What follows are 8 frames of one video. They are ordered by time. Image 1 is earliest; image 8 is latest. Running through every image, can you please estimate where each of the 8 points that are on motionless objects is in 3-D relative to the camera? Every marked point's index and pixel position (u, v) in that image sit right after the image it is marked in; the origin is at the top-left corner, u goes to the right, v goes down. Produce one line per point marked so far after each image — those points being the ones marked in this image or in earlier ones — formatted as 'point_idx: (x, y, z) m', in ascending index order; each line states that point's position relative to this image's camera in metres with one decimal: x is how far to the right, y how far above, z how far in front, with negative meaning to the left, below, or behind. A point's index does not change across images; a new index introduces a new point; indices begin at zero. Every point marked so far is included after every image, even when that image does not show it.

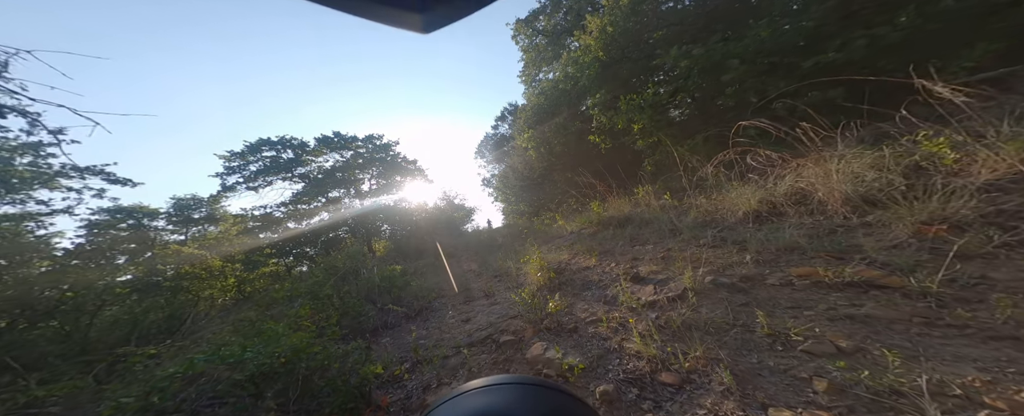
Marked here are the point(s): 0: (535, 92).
0: (+0.9, +5.1, +13.3) m
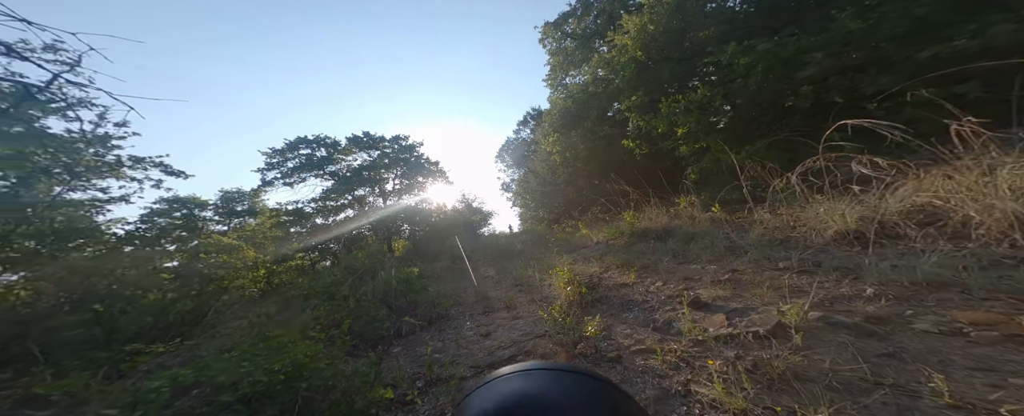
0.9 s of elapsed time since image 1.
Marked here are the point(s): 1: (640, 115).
0: (+2.1, +4.8, +12.8) m
1: (+3.4, +2.5, +8.0) m
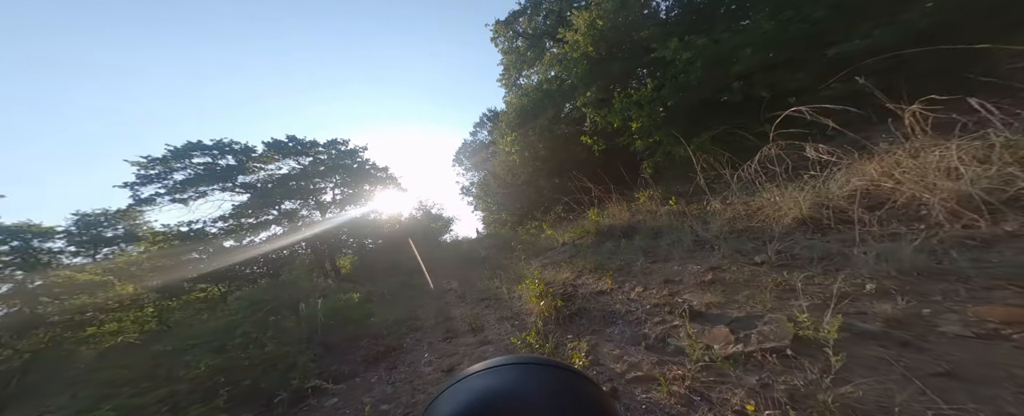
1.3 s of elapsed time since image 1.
0: (+0.1, +4.7, +12.5) m
1: (+2.2, +2.6, +7.9) m
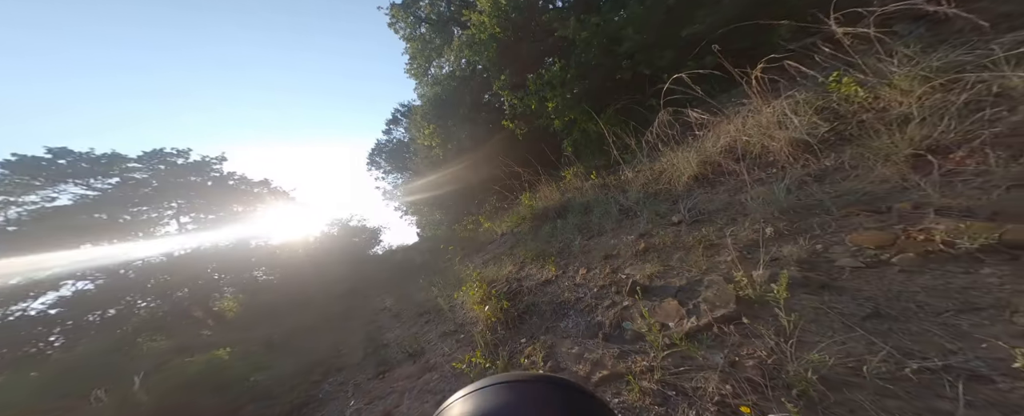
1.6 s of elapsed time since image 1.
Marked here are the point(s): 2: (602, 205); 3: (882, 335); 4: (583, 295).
0: (-3.3, +4.8, +11.7) m
1: (0.0, +2.9, +7.7) m
2: (+1.5, 0.0, +4.8) m
3: (+1.5, -0.5, +1.2) m
4: (+0.7, -0.8, +2.9) m
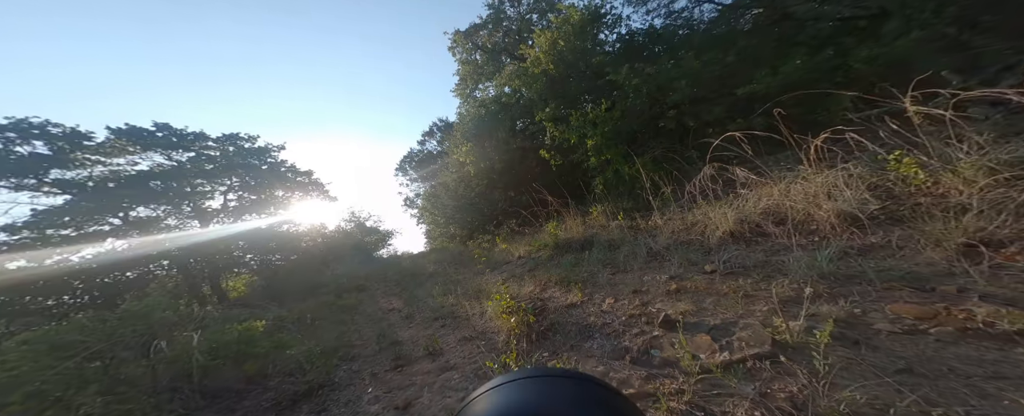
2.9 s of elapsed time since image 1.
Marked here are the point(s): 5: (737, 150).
0: (-1.7, +4.2, +12.4) m
1: (+1.1, +2.2, +8.1) m
2: (+2.0, -0.6, +5.0) m
3: (+1.8, -0.8, +1.3) m
4: (+1.0, -1.1, +3.0) m
5: (+4.0, +1.0, +5.3) m
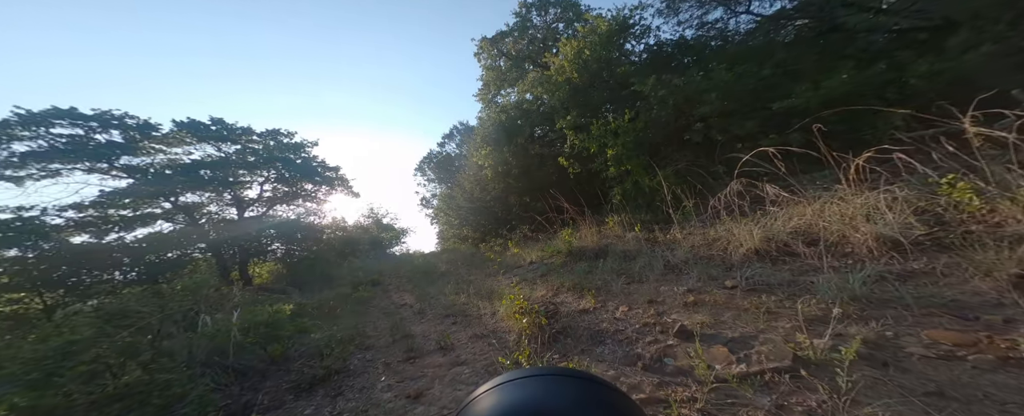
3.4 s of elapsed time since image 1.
0: (-0.8, +4.1, +12.7) m
1: (+1.7, +2.0, +8.2) m
2: (+2.2, -0.8, +4.9) m
3: (+1.8, -0.9, +1.3) m
4: (+1.1, -1.2, +3.0) m
5: (+4.4, +0.7, +5.2) m
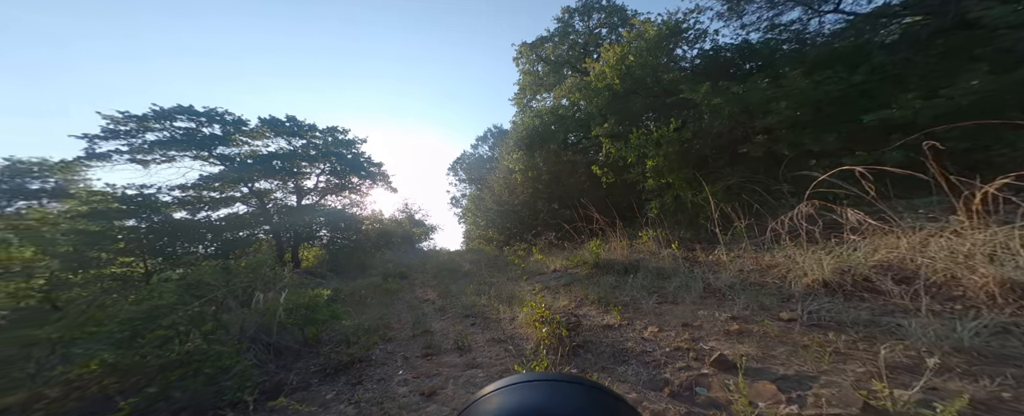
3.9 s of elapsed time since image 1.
0: (+0.6, +3.9, +12.7) m
1: (+2.6, +1.7, +8.0) m
2: (+2.6, -1.0, +4.6) m
3: (+1.9, -1.0, +1.0) m
4: (+1.3, -1.3, +2.8) m
5: (+4.9, +0.3, +4.7) m
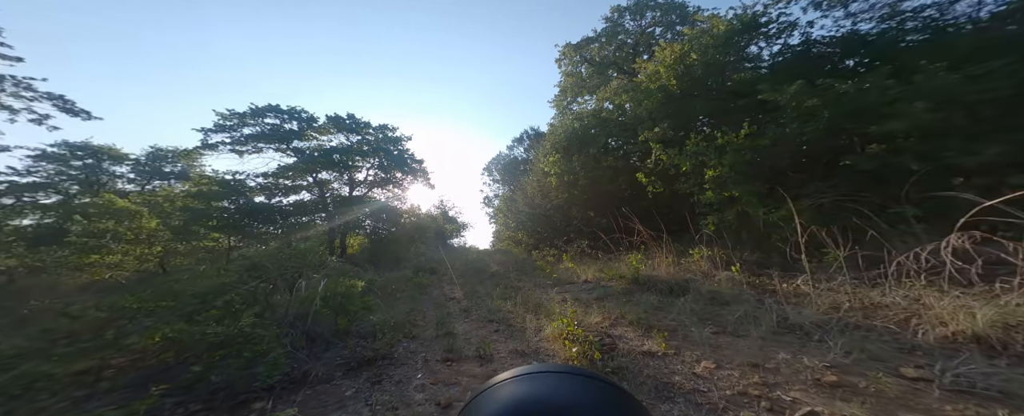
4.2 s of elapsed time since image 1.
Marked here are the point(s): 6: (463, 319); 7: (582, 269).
0: (+2.2, +3.7, +12.3) m
1: (+3.5, +1.4, +7.4) m
2: (+3.0, -1.3, +4.1) m
3: (+1.9, -1.2, +0.6) m
4: (+1.5, -1.5, +2.4) m
5: (+5.4, -0.1, +4.0) m
6: (-0.9, -2.2, +5.8) m
7: (+2.0, -1.7, +8.3) m
